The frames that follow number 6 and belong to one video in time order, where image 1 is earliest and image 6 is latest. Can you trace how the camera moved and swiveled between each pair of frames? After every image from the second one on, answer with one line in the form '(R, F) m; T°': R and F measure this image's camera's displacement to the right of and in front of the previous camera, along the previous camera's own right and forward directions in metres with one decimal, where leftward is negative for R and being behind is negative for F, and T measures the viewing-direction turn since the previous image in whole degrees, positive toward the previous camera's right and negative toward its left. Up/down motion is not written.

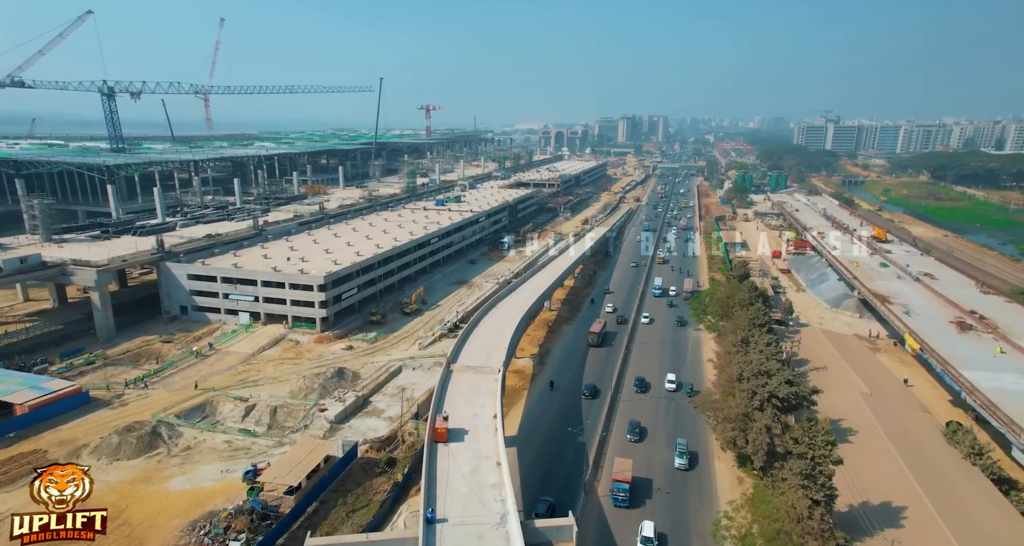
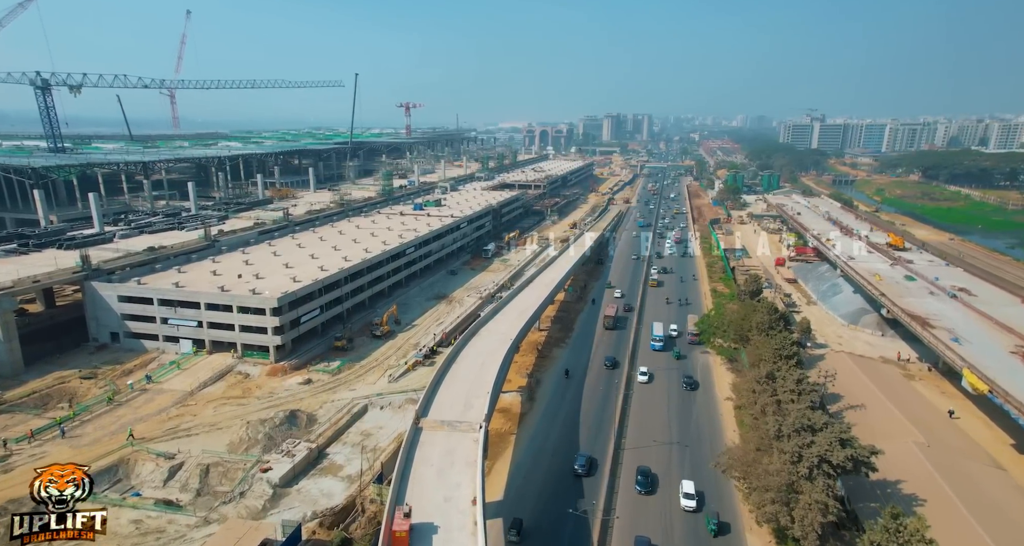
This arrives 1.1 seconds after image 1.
(0.0, +3.8) m; +1°
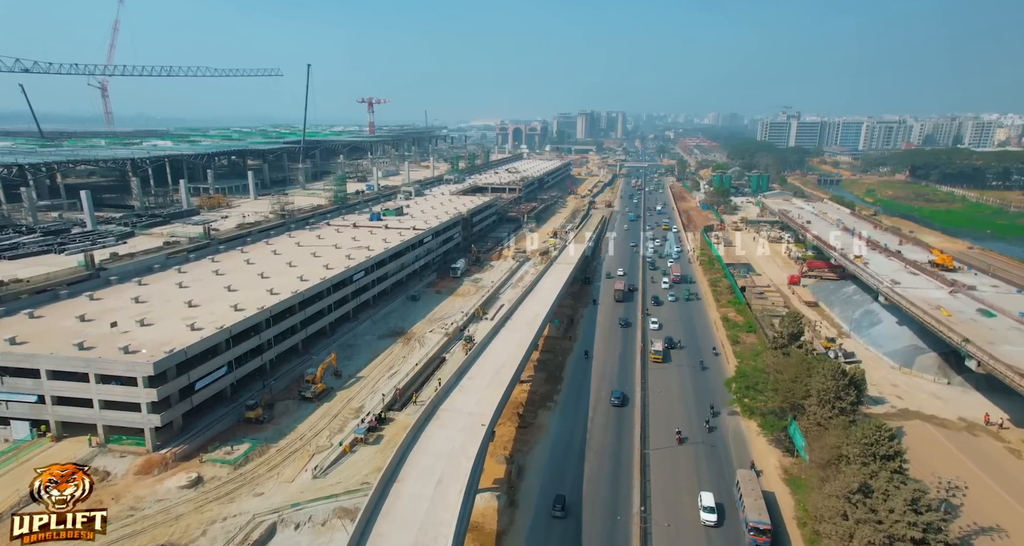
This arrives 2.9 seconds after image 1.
(+0.1, +6.8) m; +2°
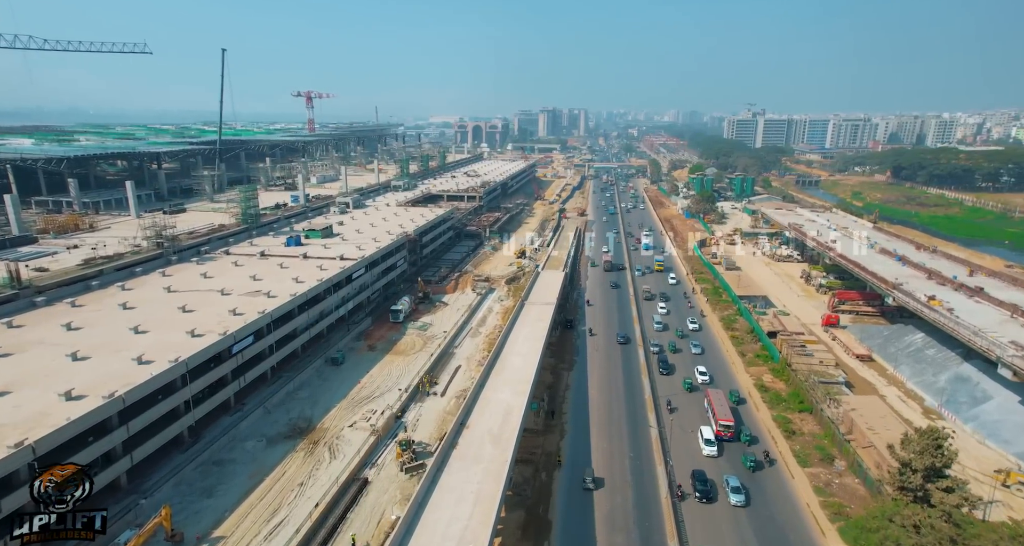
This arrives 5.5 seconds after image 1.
(+0.2, +9.6) m; +3°
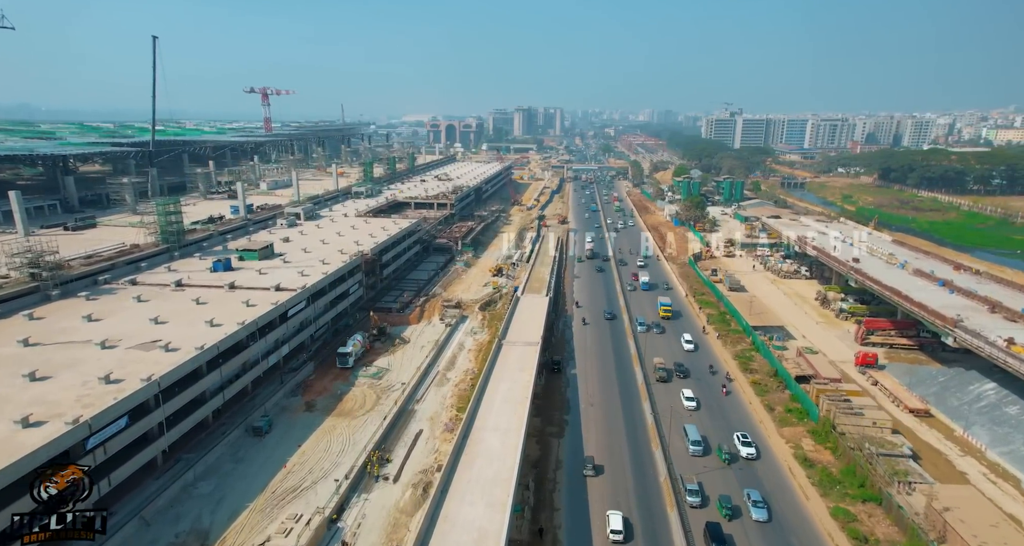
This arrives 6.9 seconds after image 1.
(+0.1, +5.7) m; +2°
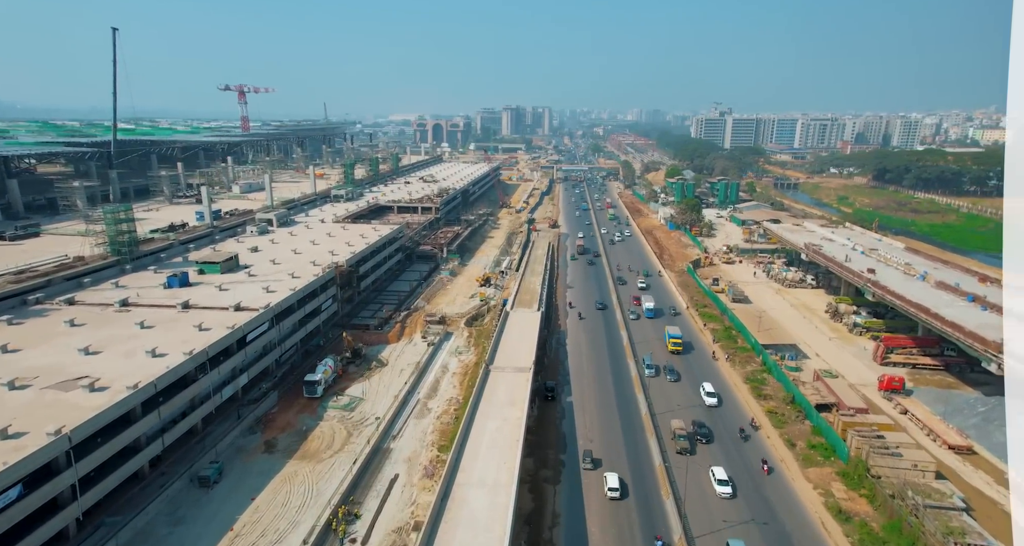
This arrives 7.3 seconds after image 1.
(0.0, +2.7) m; +1°
